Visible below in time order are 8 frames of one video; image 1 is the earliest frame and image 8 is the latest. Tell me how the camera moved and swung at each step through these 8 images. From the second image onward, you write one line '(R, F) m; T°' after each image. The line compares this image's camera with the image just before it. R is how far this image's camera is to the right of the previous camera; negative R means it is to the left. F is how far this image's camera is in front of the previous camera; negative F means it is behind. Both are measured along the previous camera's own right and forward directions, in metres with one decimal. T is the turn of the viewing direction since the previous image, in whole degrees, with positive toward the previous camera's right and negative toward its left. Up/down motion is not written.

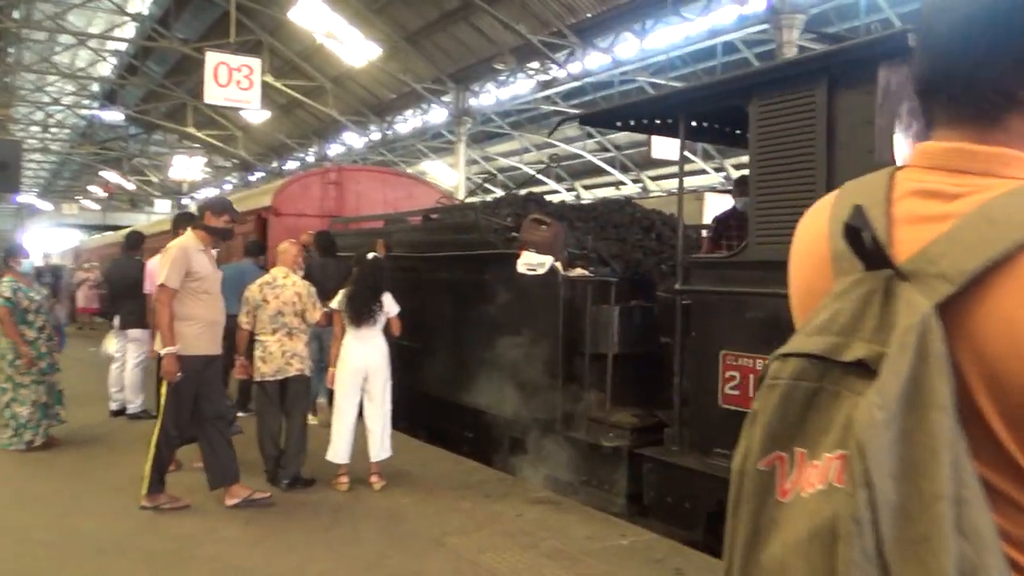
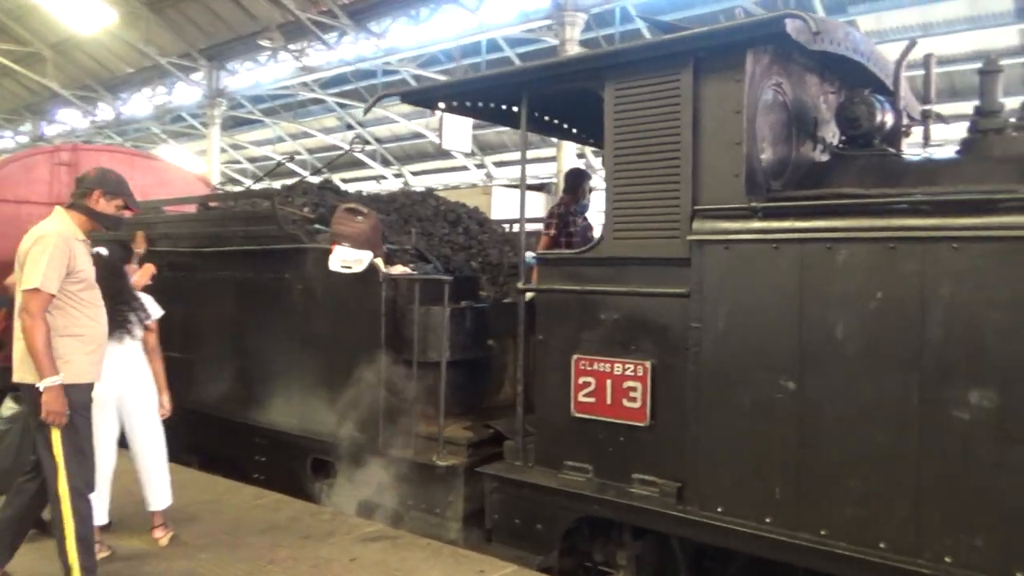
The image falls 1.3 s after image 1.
(-0.3, +0.6) m; +18°
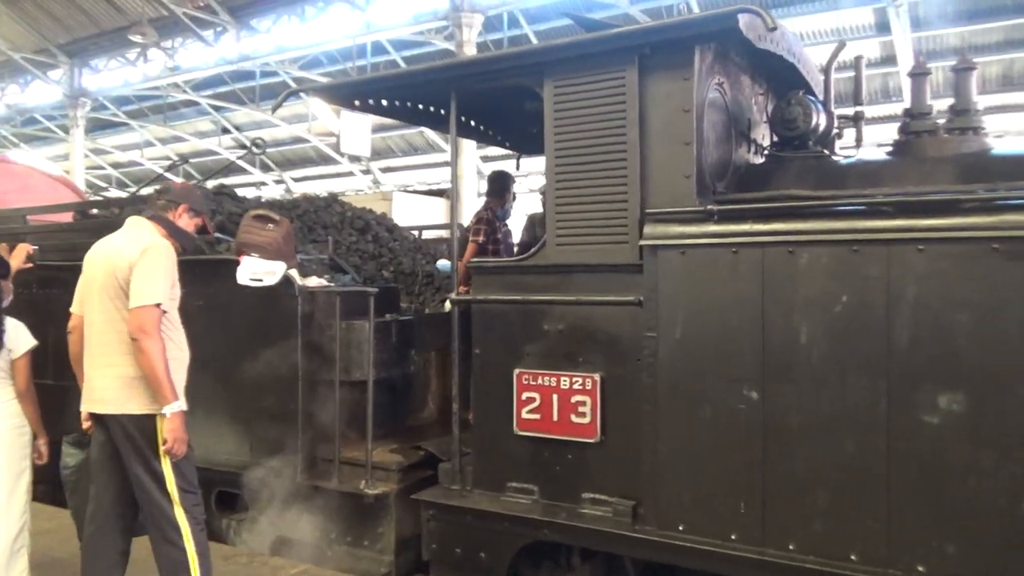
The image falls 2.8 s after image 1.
(-0.2, +0.3) m; +8°
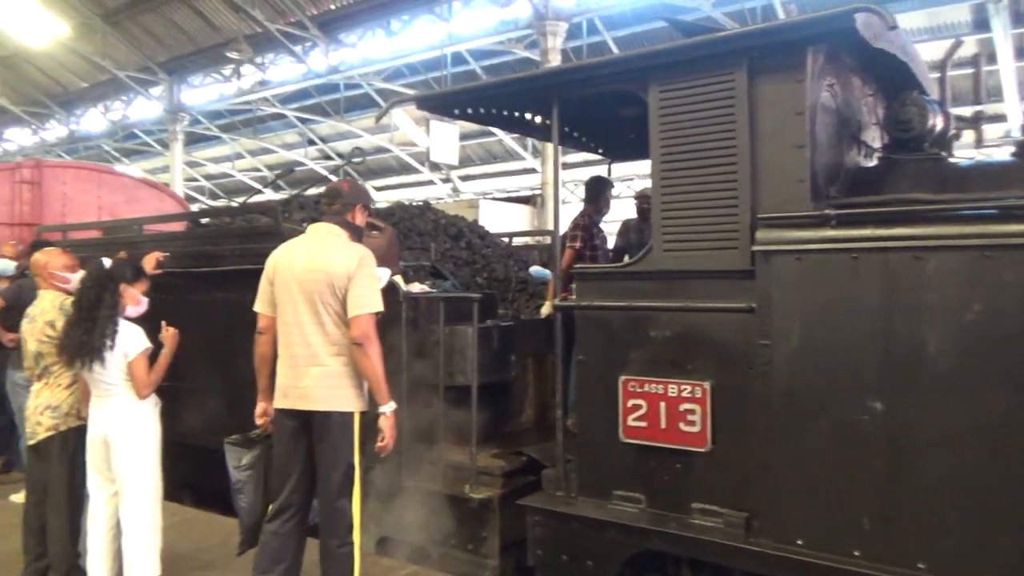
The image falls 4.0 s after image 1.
(-0.1, 0.0) m; -5°
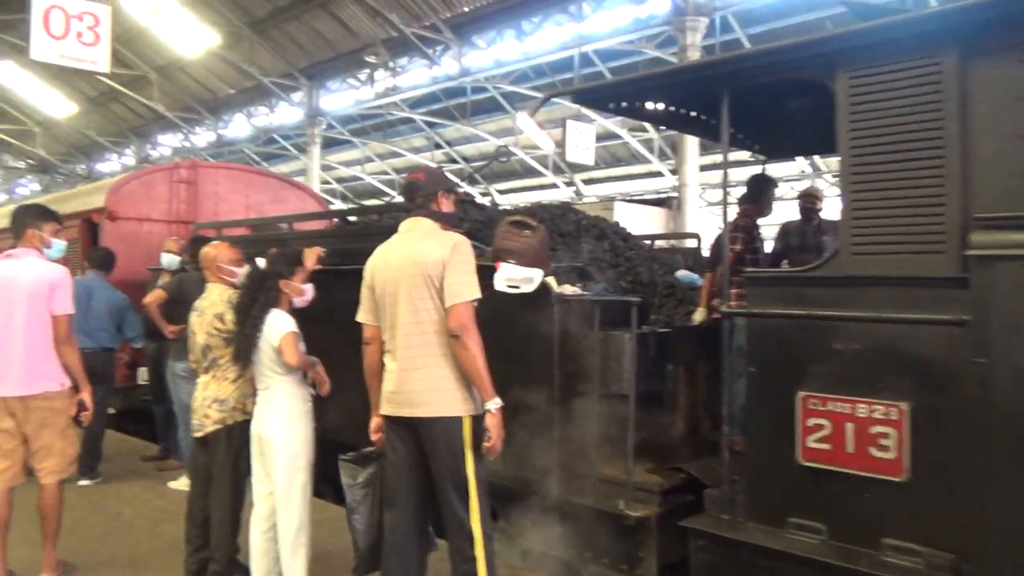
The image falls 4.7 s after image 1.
(-0.2, +0.2) m; -8°
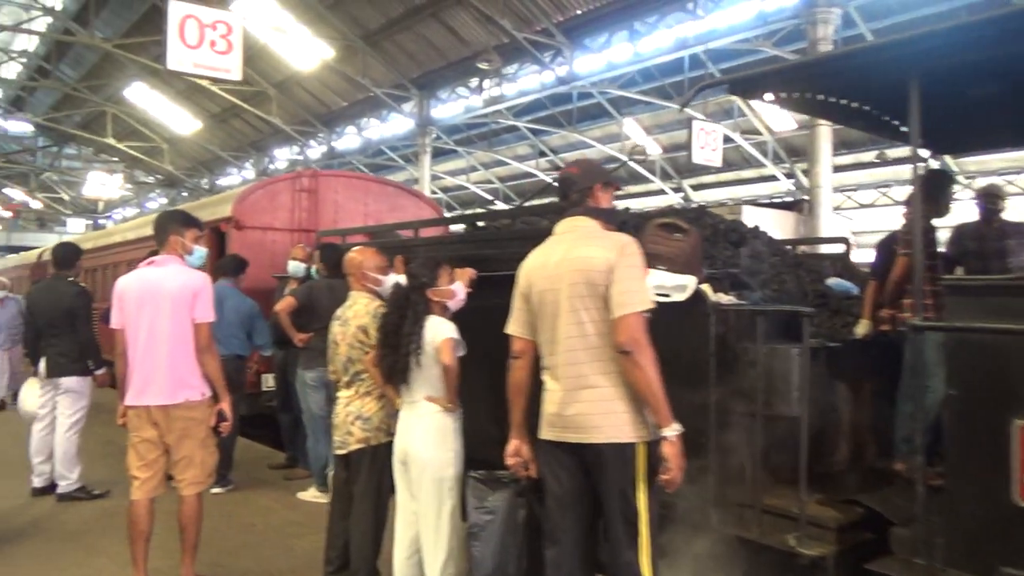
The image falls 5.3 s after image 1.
(-0.2, +0.3) m; -7°
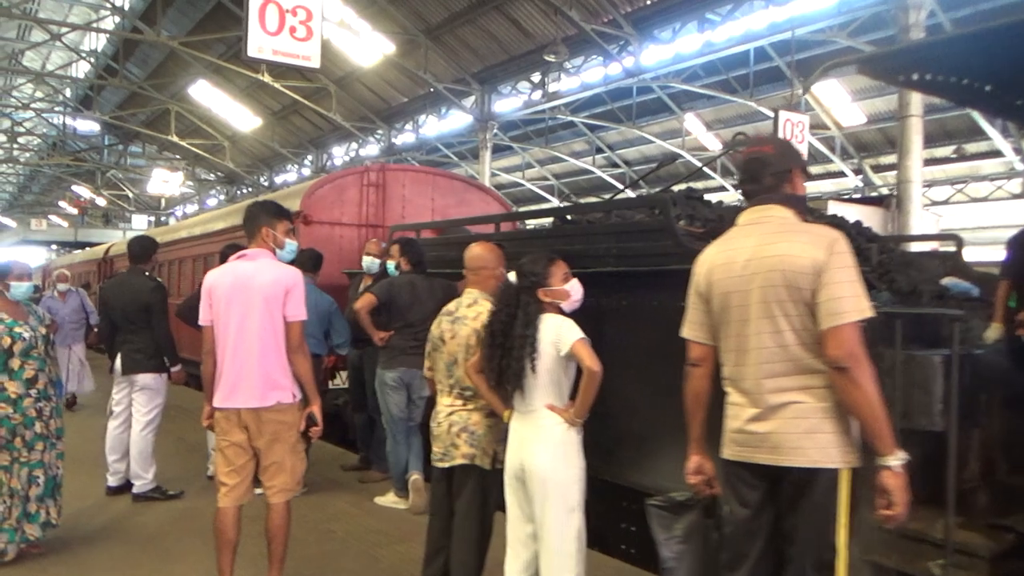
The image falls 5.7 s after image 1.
(-0.2, +0.3) m; -4°
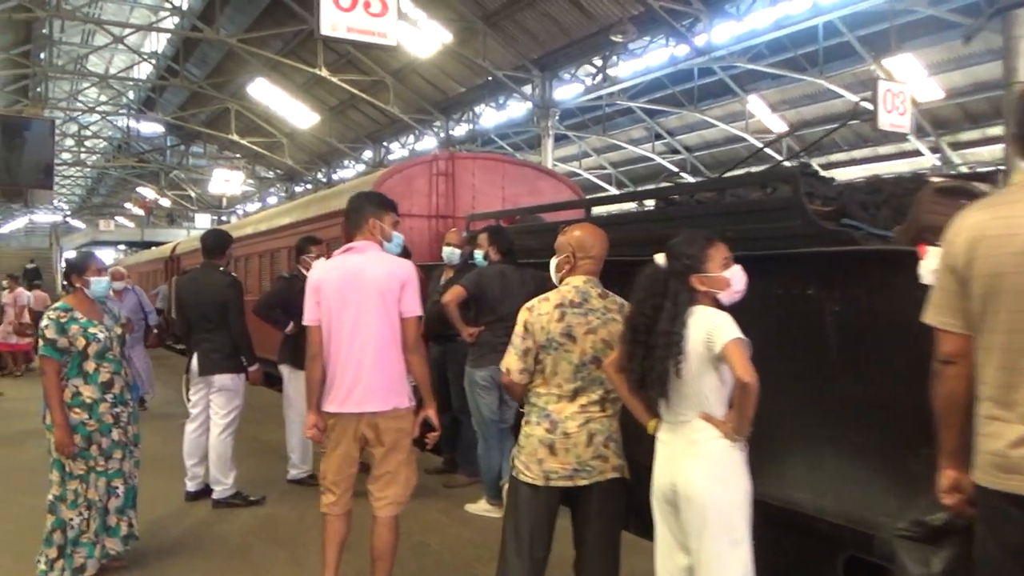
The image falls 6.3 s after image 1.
(-0.2, +0.4) m; -4°
